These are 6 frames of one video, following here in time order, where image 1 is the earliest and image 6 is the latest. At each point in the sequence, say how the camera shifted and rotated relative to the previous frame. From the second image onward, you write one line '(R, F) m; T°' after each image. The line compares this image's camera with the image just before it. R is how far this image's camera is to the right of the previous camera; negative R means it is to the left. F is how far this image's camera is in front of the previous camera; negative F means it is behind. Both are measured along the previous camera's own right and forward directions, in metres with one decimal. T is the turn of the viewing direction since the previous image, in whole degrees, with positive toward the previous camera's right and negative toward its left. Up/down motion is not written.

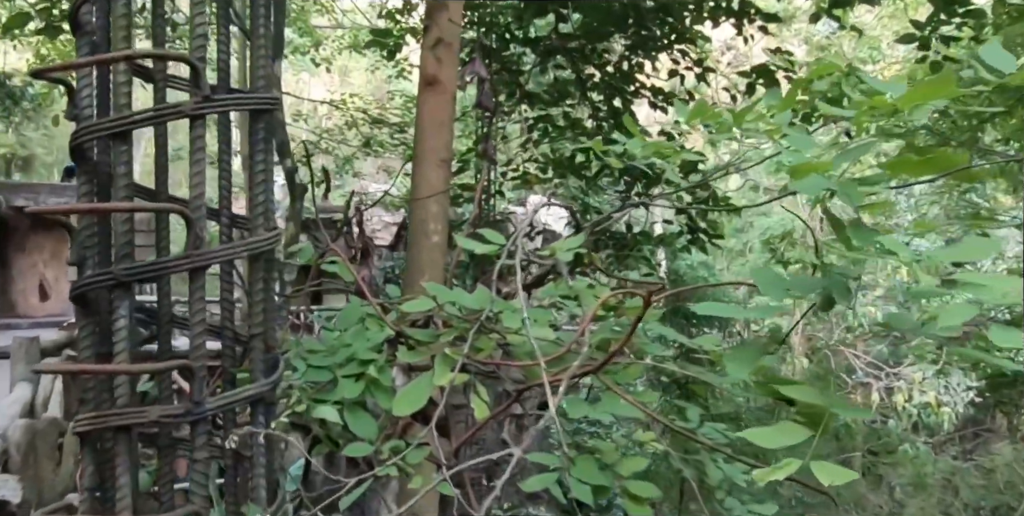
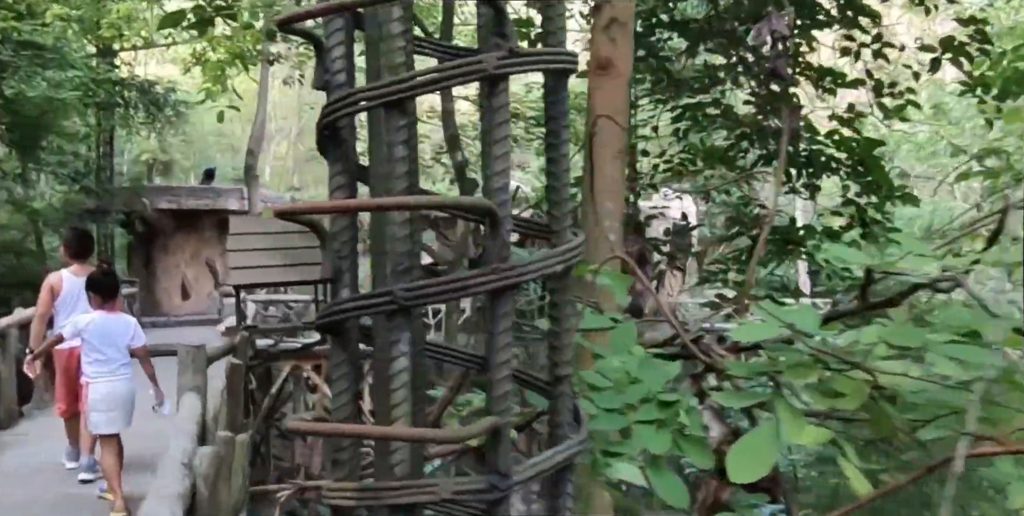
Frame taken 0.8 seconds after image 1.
(-0.2, +0.2) m; -7°
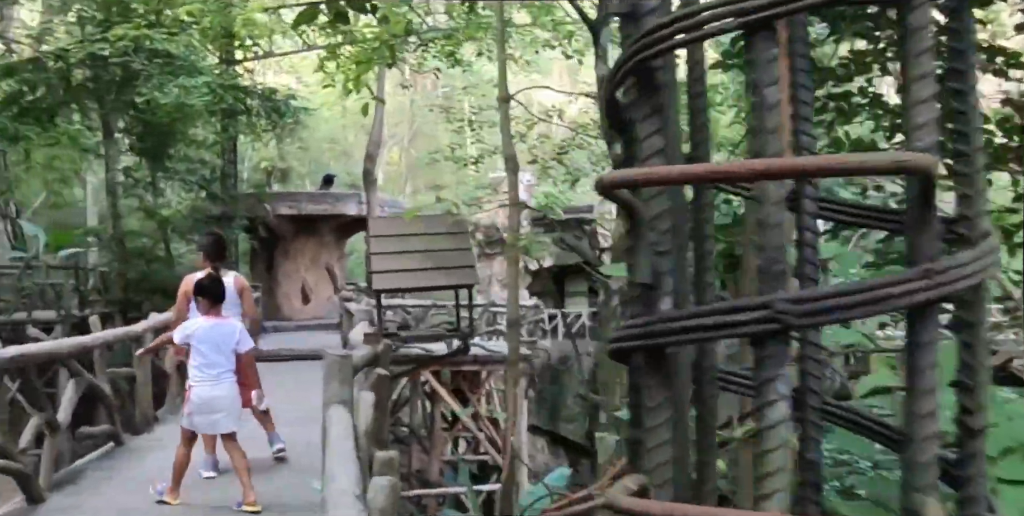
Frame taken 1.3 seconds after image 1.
(-0.1, +0.2) m; -6°
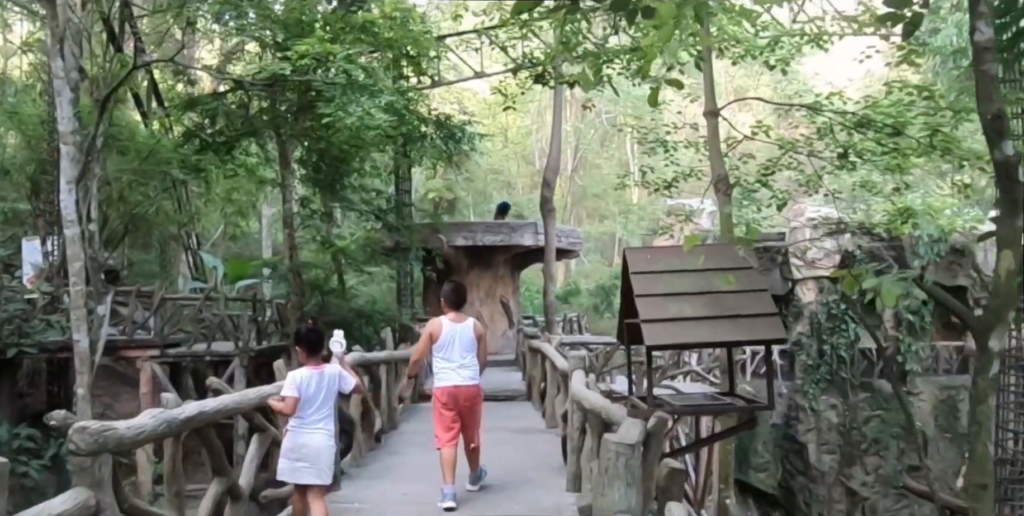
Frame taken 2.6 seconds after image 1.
(-0.3, +0.7) m; -9°
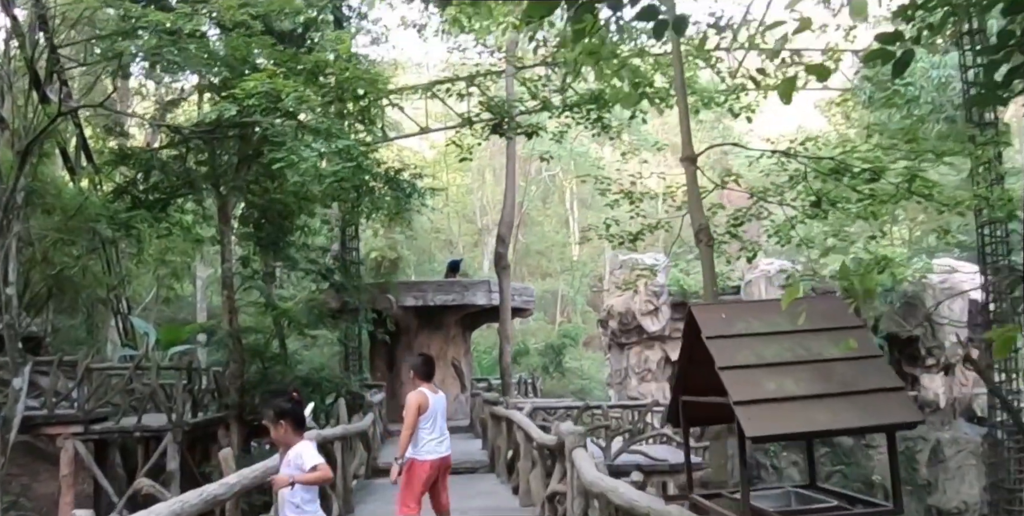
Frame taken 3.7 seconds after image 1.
(-0.2, +0.5) m; +4°
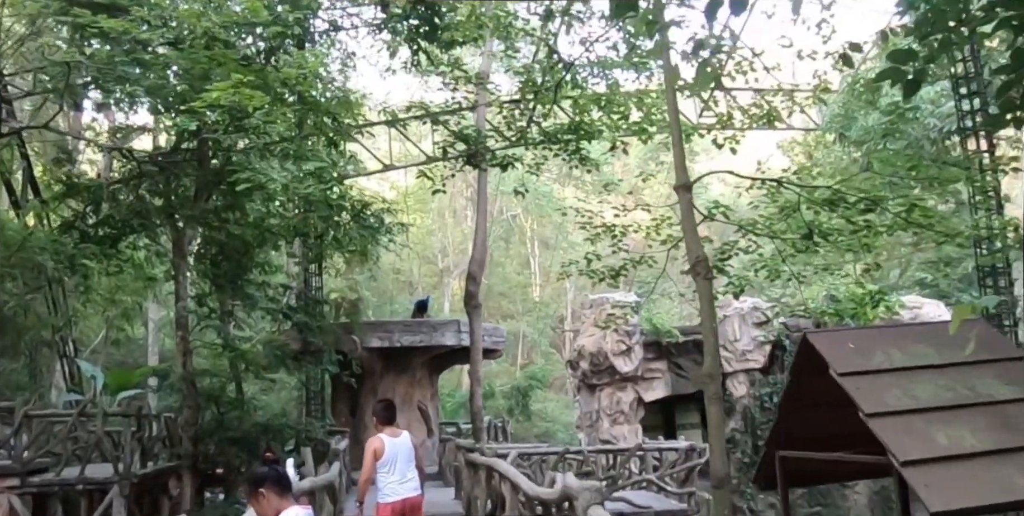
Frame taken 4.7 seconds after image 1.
(-0.1, +0.5) m; +2°
